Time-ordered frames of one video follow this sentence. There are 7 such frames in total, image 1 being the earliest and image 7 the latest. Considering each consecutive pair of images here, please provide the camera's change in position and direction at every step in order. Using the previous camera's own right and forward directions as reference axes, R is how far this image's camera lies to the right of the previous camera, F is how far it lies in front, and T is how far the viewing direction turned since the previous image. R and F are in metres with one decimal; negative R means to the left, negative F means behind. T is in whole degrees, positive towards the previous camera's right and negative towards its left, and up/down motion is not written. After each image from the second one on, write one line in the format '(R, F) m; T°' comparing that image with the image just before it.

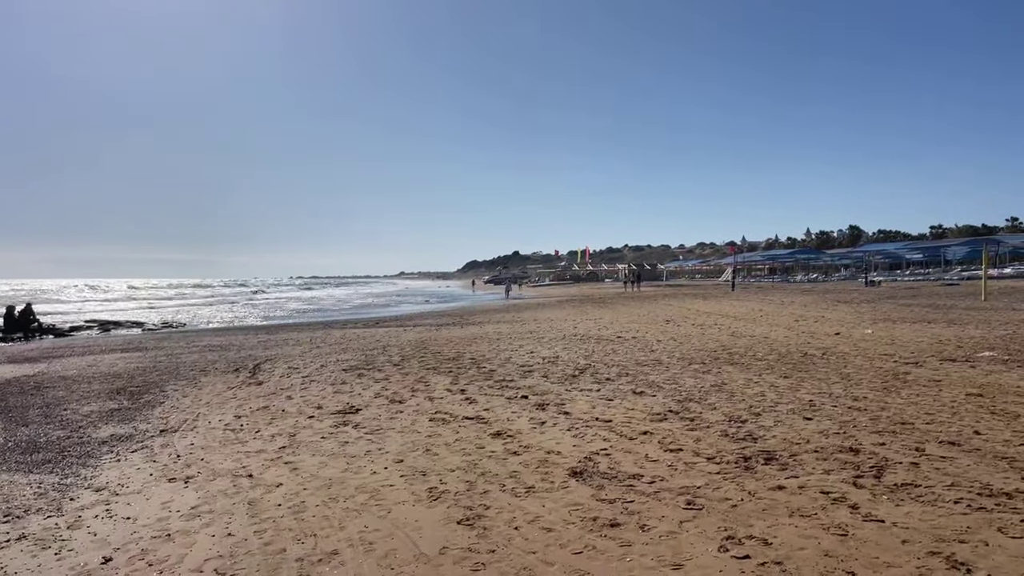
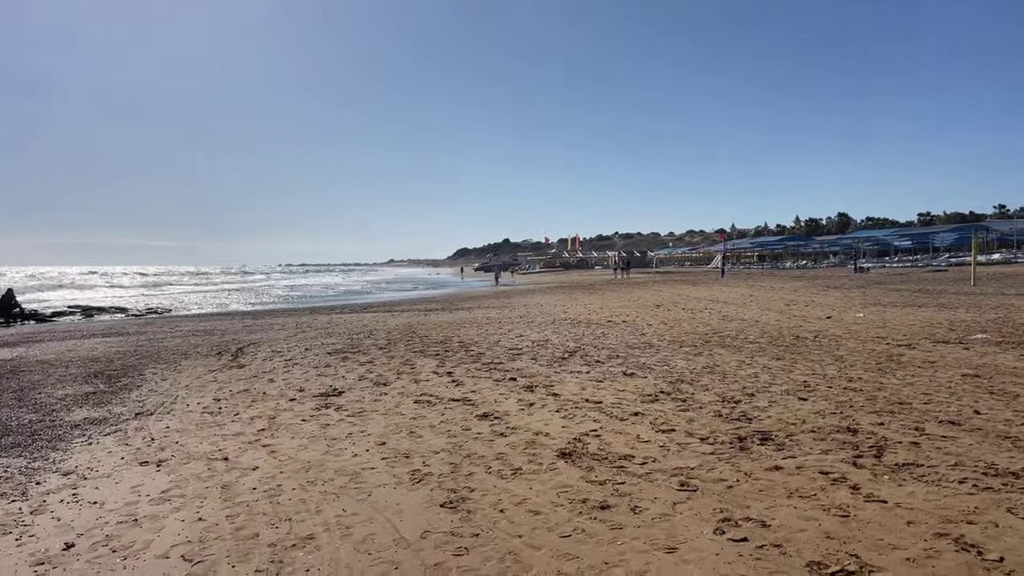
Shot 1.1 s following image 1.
(0.0, +0.3) m; +1°
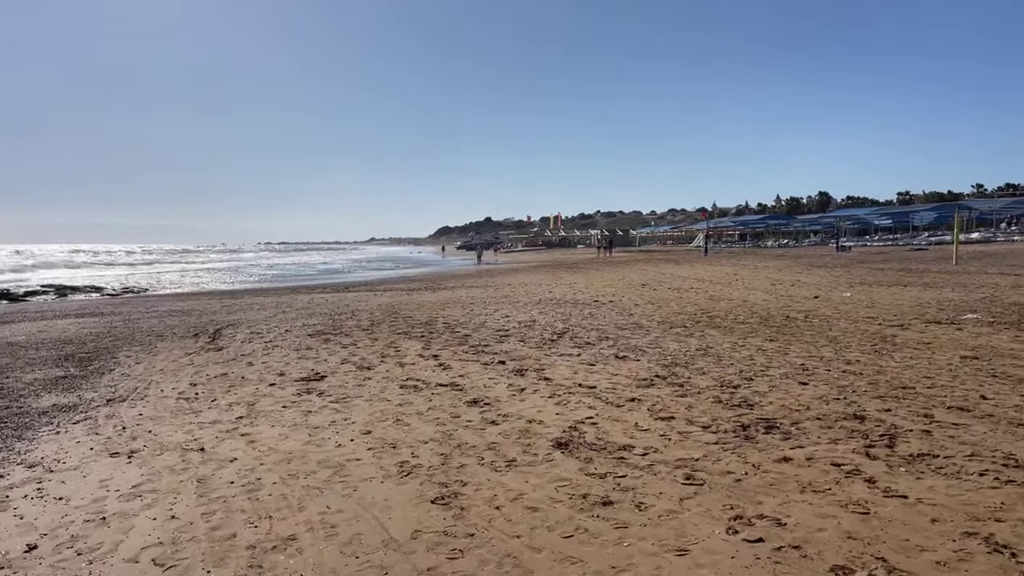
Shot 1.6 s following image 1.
(-0.1, +0.3) m; +1°
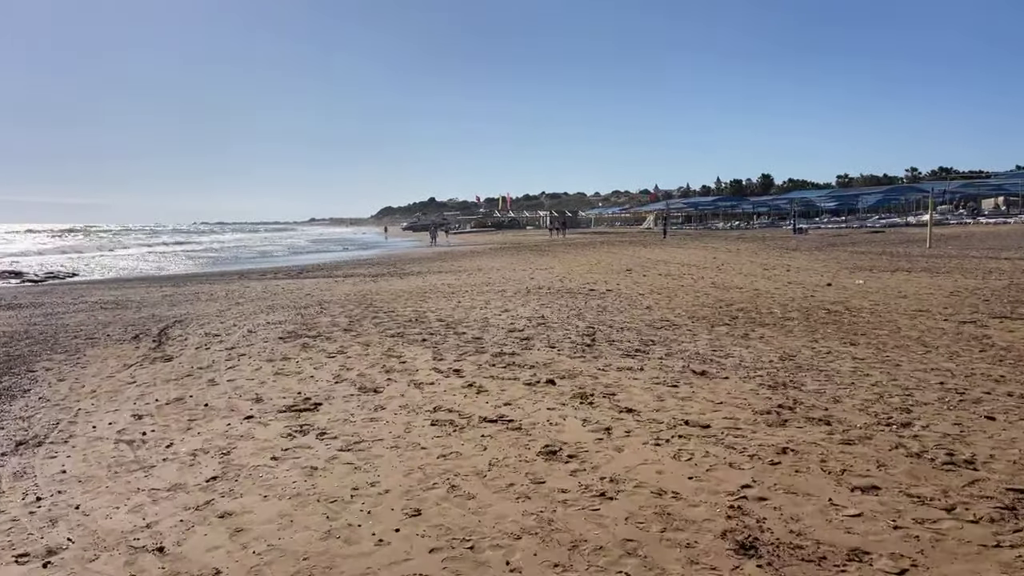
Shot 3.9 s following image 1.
(-0.9, +2.0) m; +4°
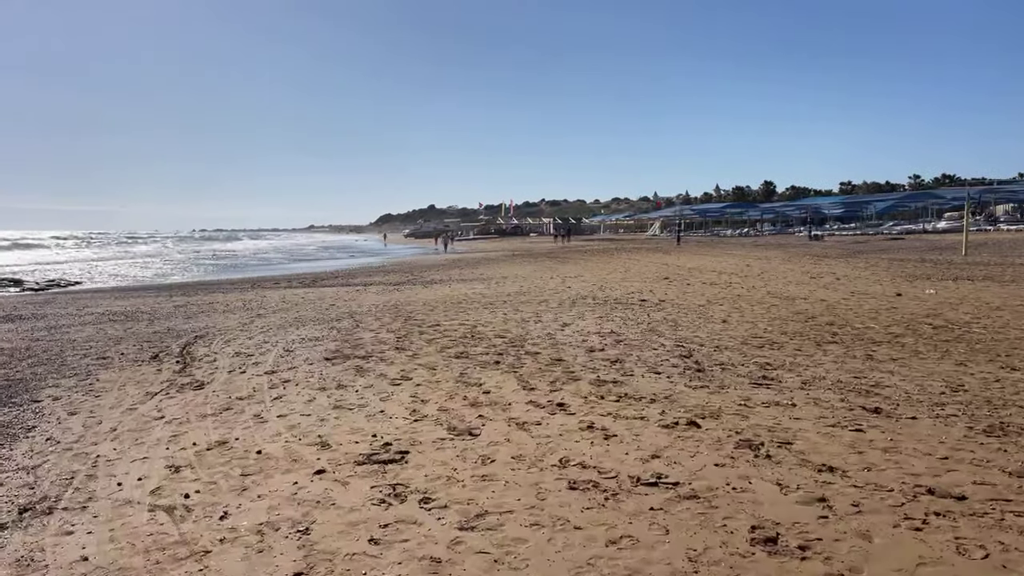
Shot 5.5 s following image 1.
(-0.9, +1.4) m; 0°
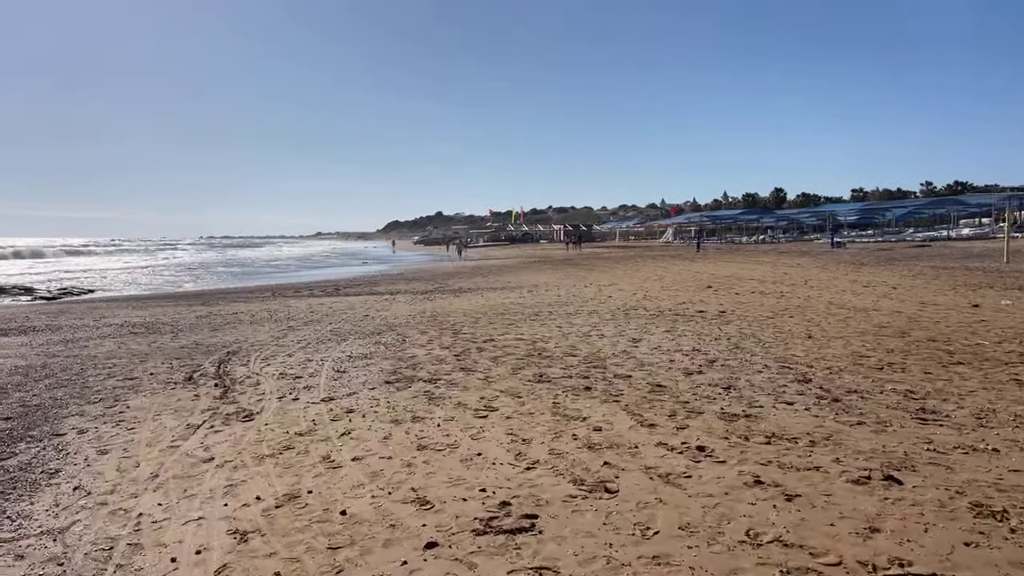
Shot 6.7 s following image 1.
(-0.8, +1.1) m; 0°
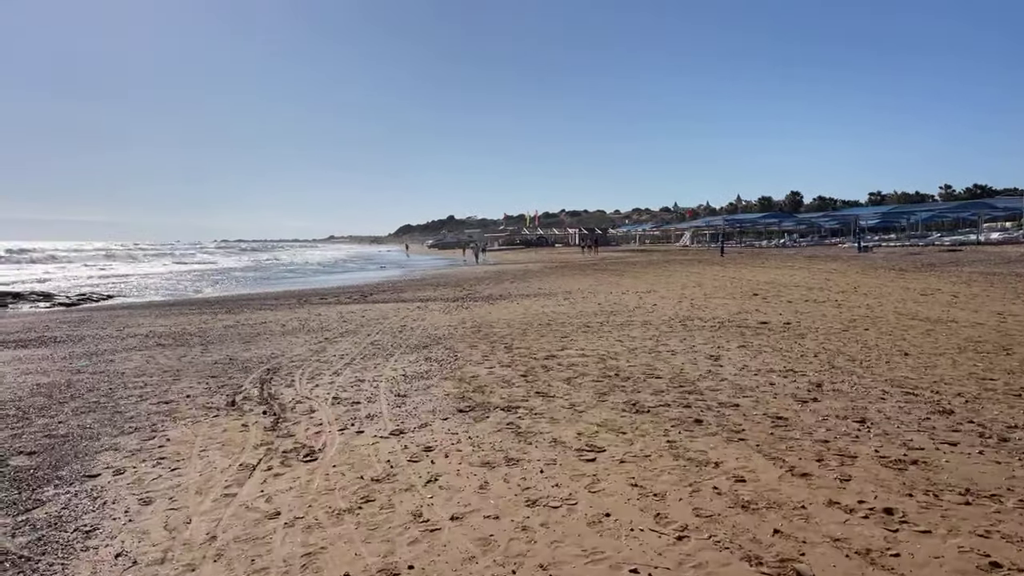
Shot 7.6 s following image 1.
(-0.7, +0.9) m; -1°
